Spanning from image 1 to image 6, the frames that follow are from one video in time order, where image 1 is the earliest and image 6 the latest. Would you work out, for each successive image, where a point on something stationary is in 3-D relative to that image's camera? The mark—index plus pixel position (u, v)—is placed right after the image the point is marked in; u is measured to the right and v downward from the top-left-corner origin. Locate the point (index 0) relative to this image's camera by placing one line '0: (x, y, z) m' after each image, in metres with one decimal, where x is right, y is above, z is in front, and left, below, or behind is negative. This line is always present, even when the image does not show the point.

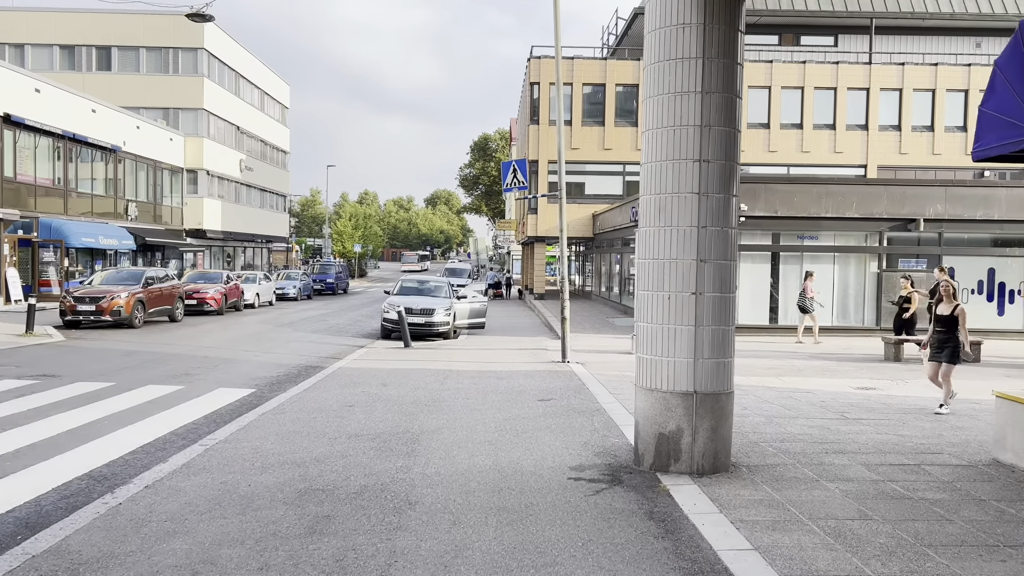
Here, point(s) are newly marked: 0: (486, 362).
0: (-0.4, -1.2, +13.4) m
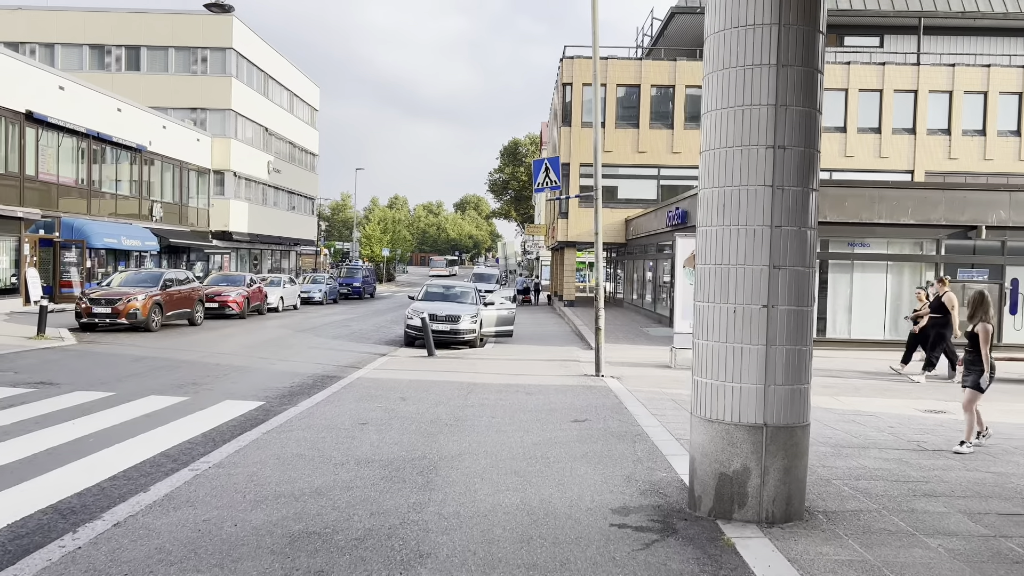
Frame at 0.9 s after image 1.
0: (+0.1, -1.4, +12.5) m
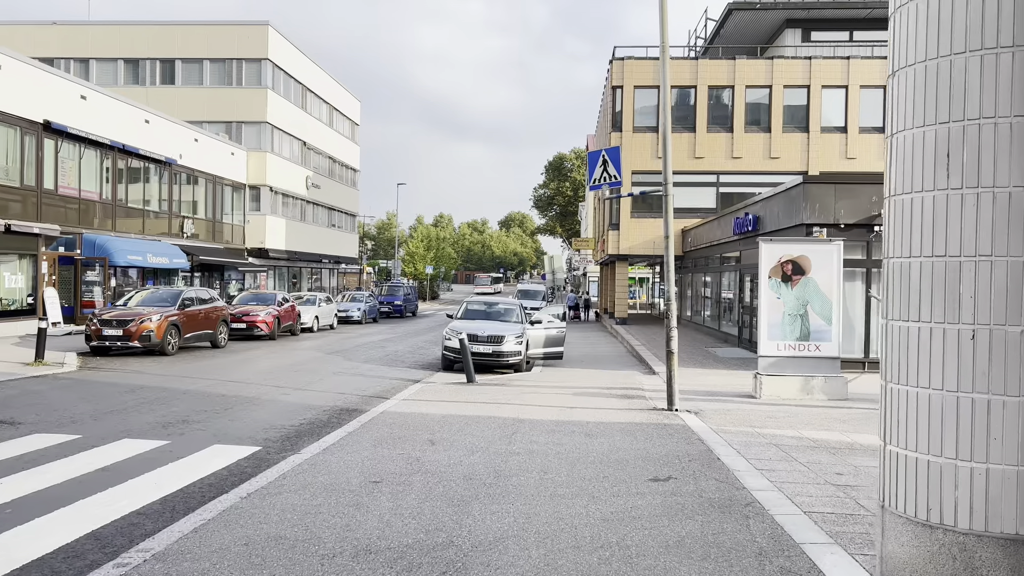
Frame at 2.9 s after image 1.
0: (+0.8, -1.6, +10.5) m
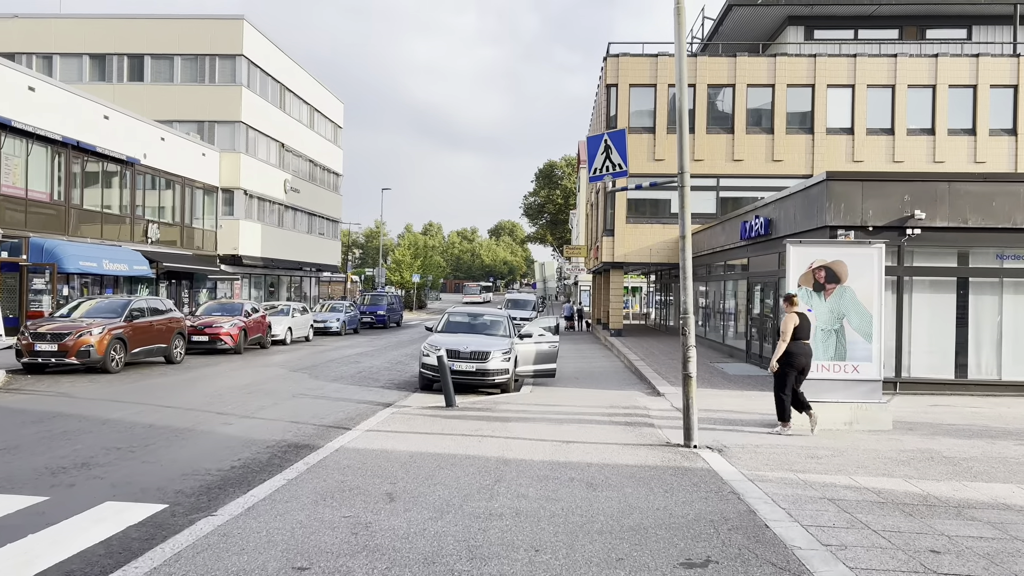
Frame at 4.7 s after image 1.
0: (+0.6, -1.7, +8.7) m
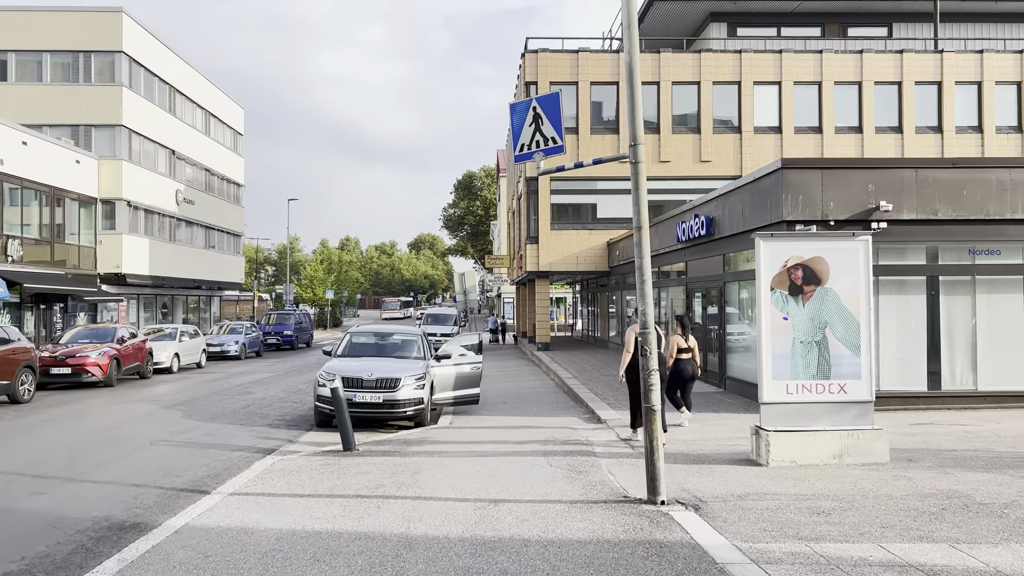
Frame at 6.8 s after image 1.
0: (-0.1, -1.8, +6.6) m
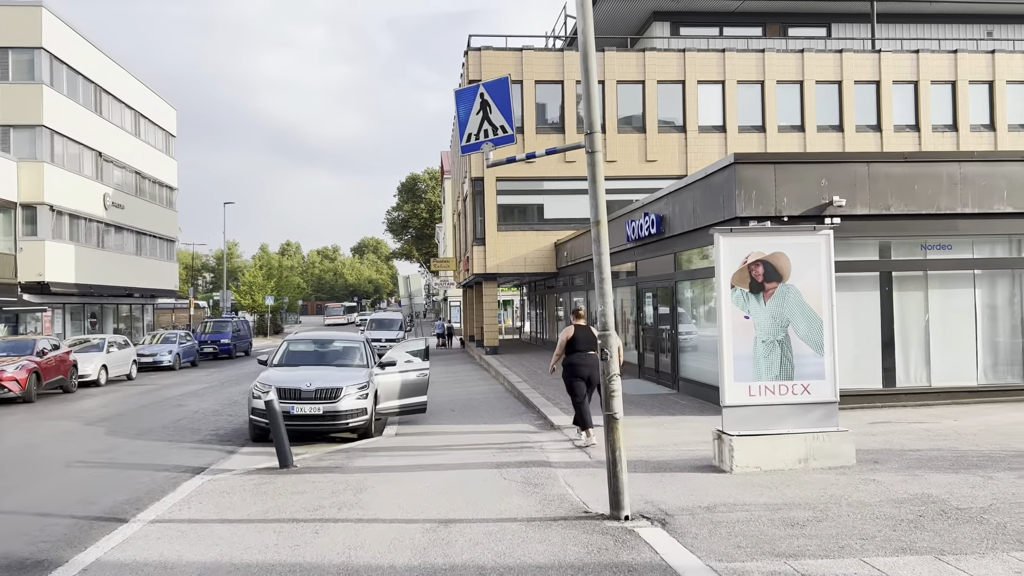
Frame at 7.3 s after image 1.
0: (-0.5, -1.8, +6.0) m
